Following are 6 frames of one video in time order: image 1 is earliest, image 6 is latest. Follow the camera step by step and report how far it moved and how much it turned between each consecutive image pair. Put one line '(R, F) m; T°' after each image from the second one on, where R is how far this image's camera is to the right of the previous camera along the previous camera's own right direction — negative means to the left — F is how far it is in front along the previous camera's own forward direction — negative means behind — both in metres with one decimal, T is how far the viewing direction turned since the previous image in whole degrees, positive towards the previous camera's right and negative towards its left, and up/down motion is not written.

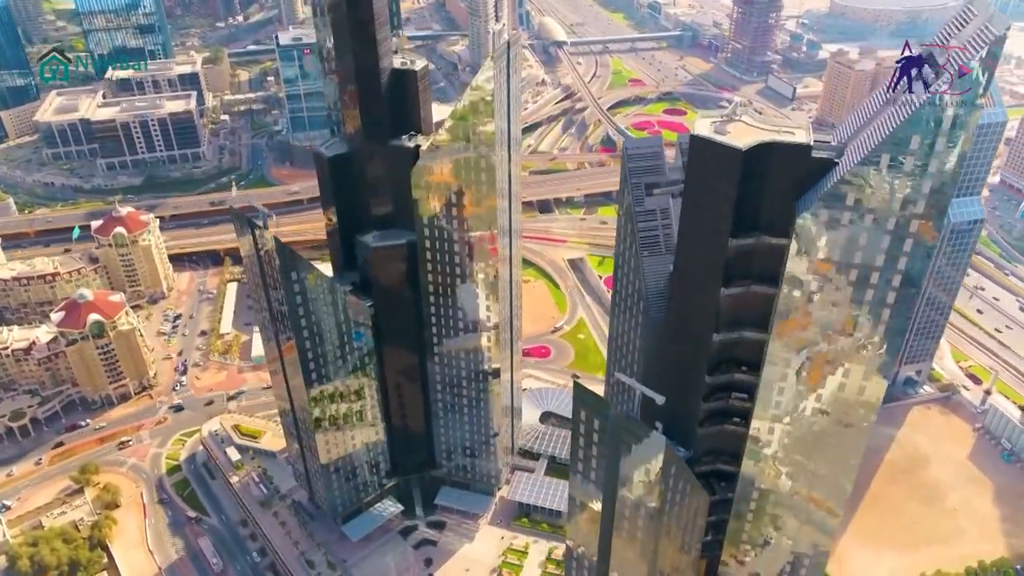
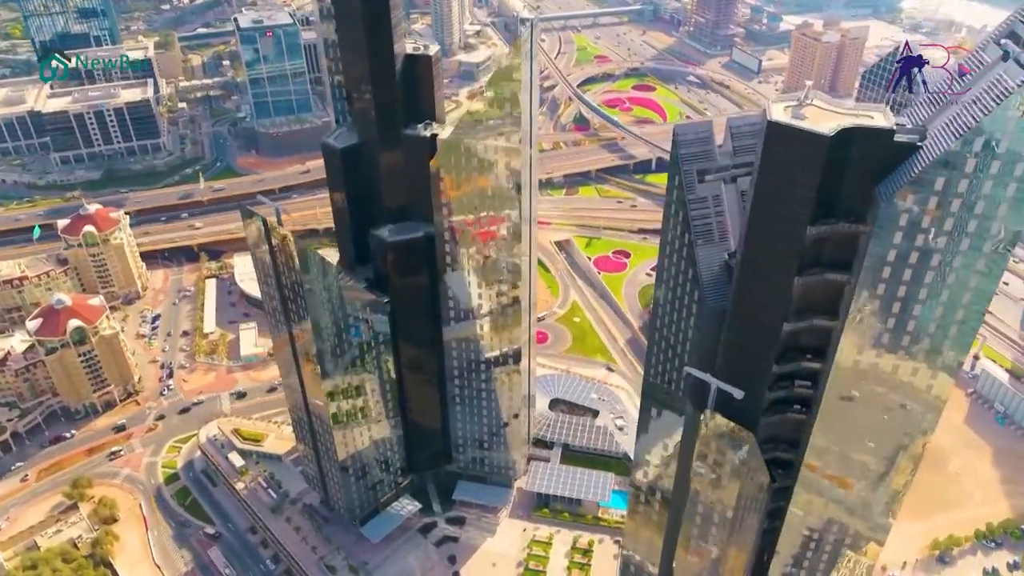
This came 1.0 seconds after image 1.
(-14.9, +4.7) m; +4°
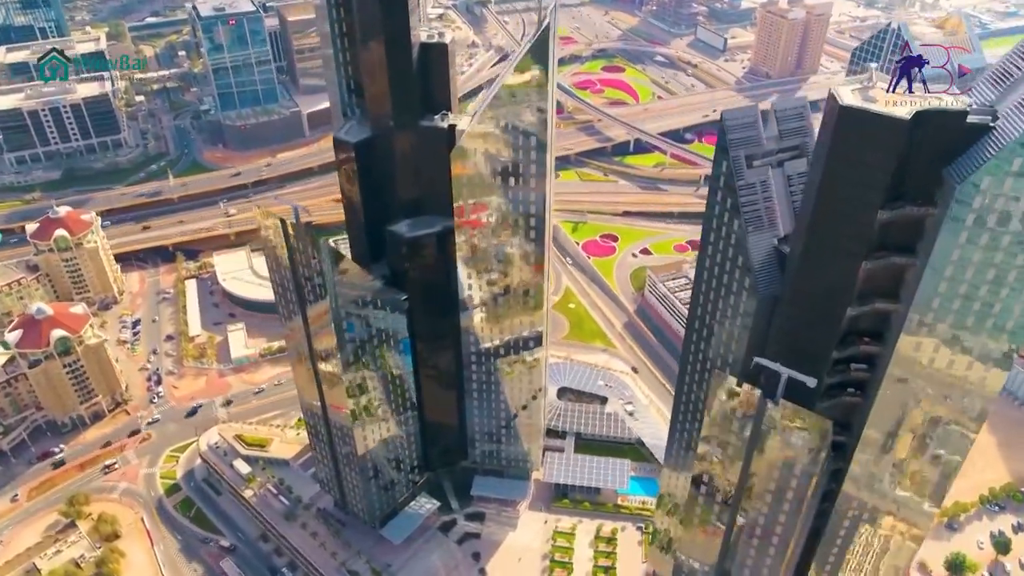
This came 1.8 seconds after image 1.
(-14.1, +3.5) m; +3°
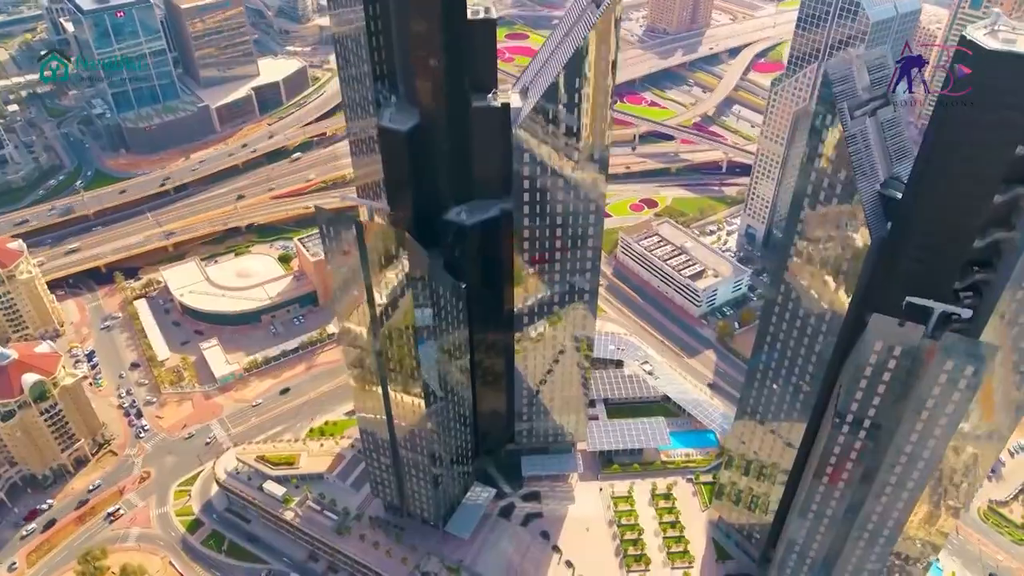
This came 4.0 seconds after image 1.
(-38.7, +5.7) m; +10°
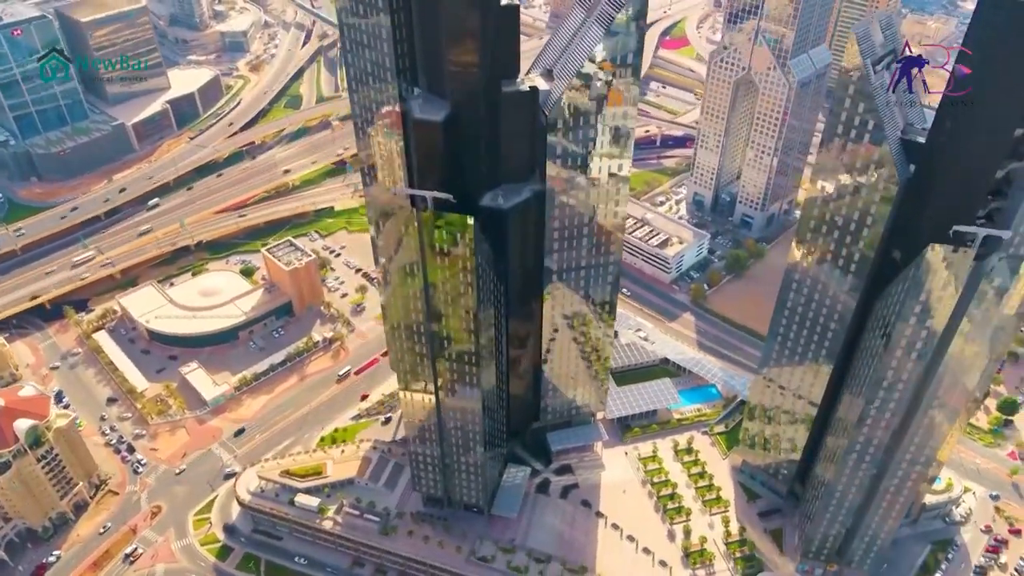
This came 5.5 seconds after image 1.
(-30.7, -1.6) m; +8°
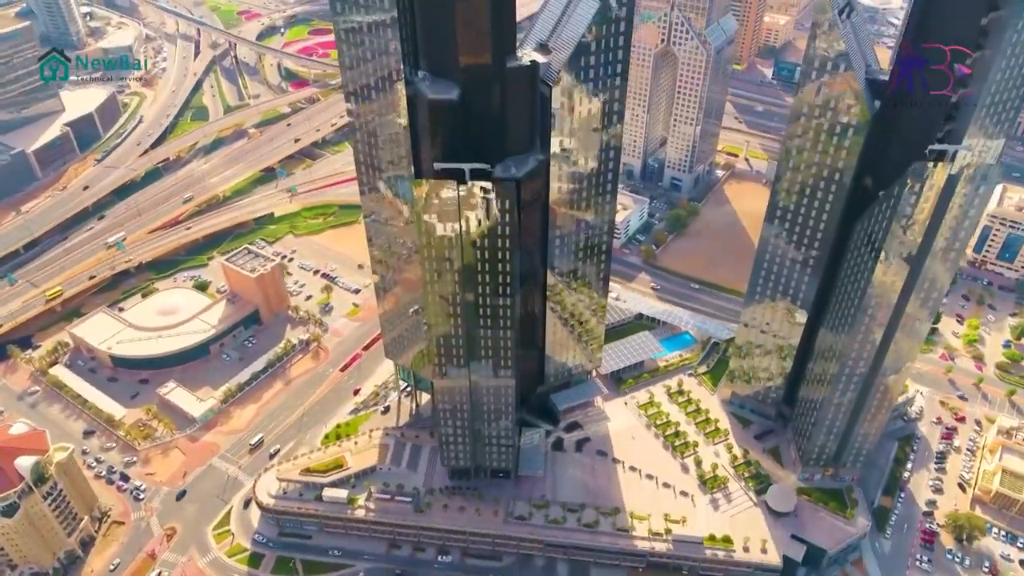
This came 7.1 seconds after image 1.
(-30.0, -6.1) m; +9°
